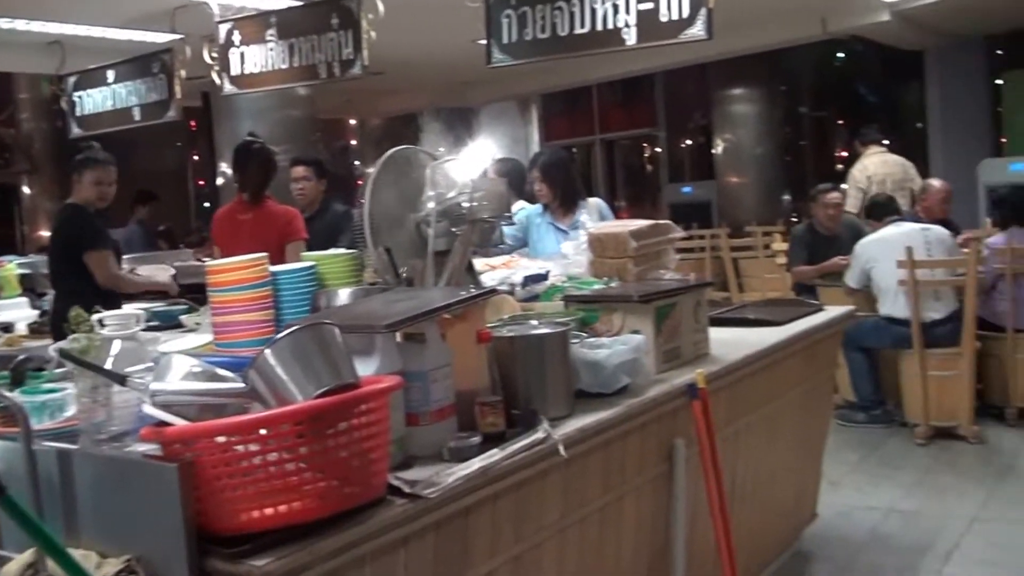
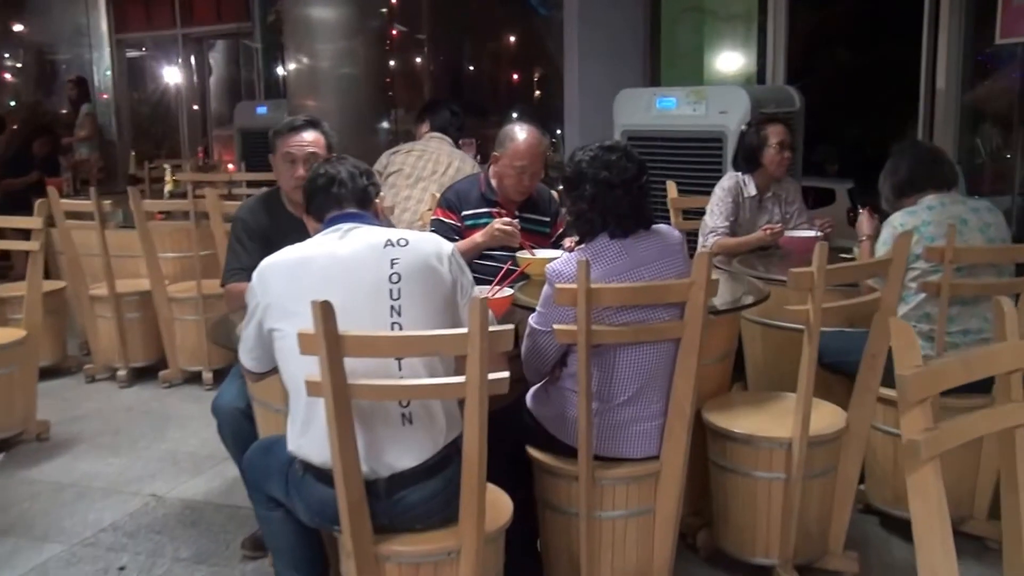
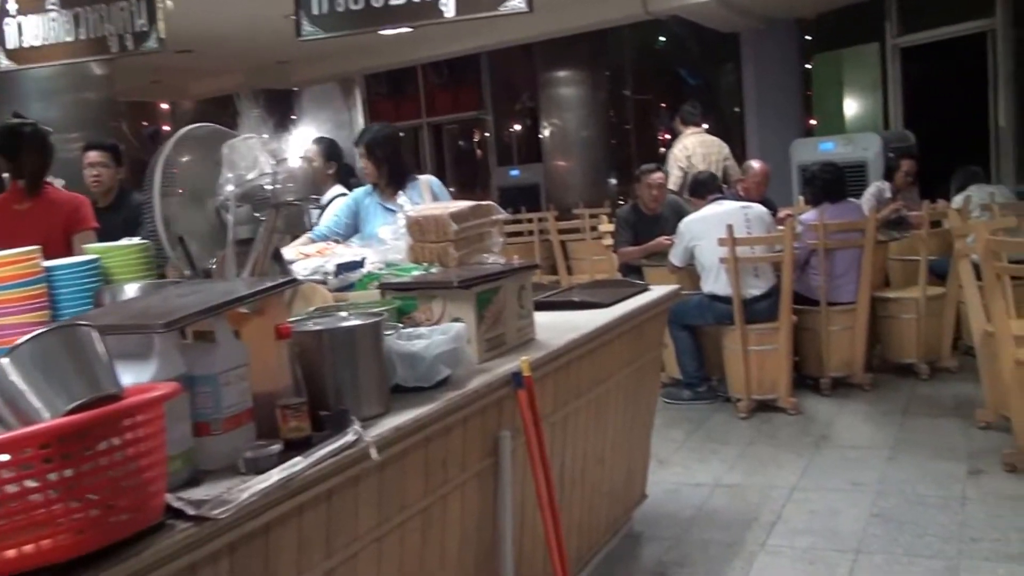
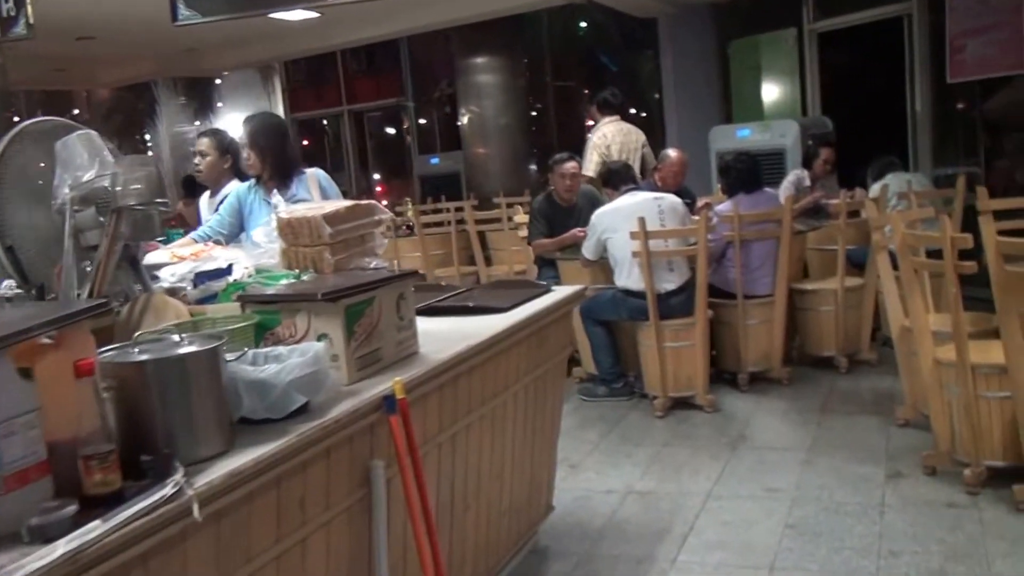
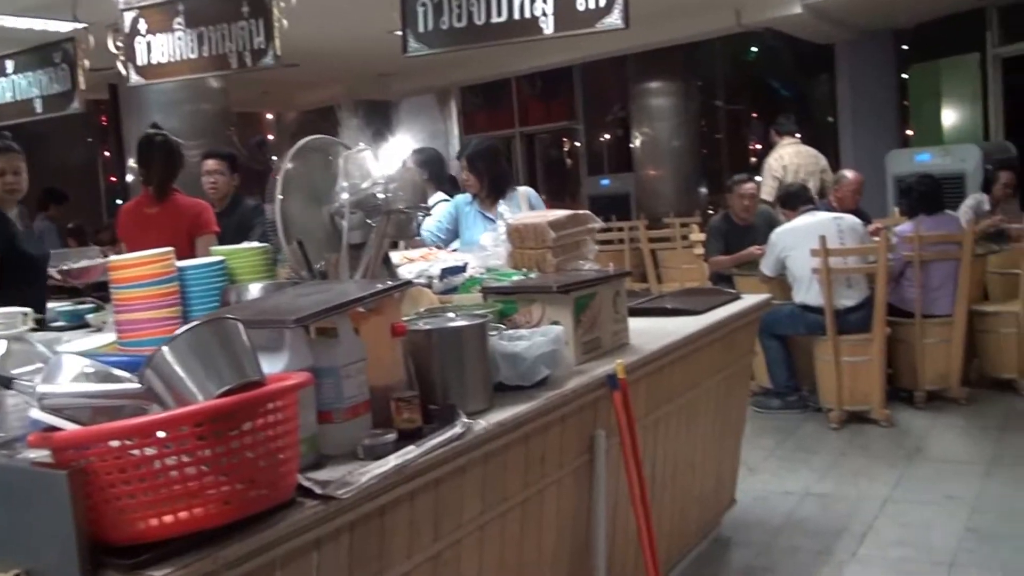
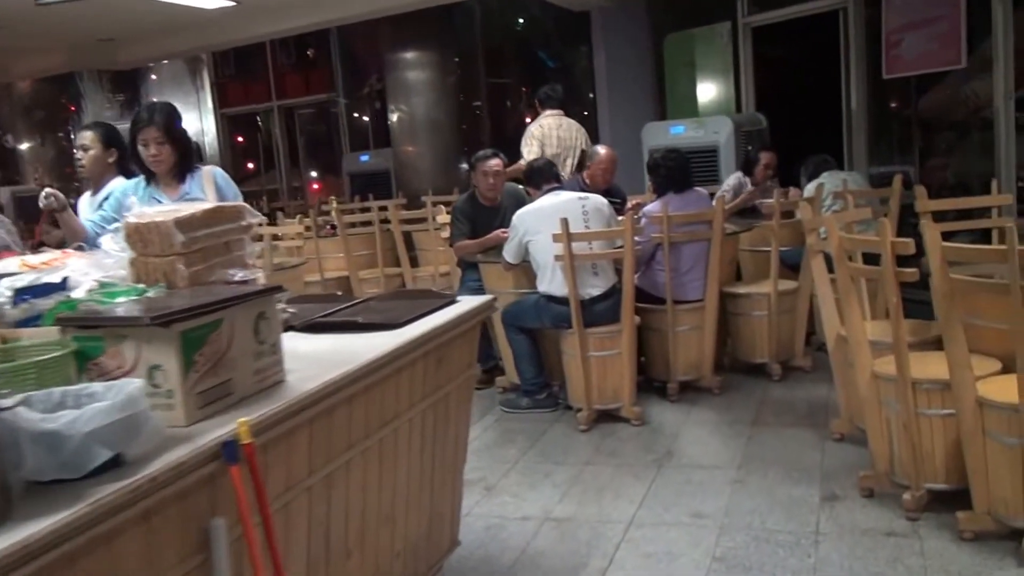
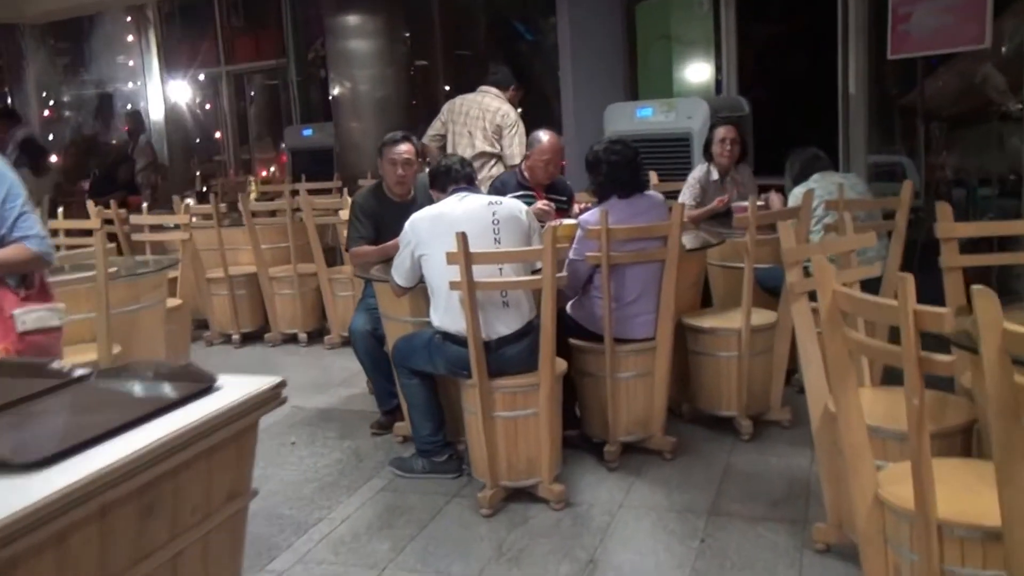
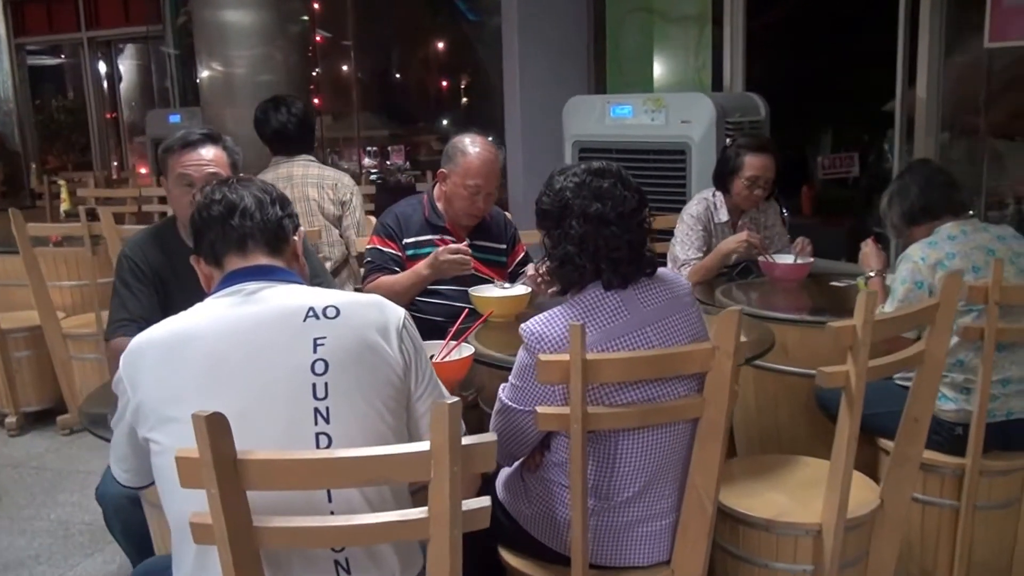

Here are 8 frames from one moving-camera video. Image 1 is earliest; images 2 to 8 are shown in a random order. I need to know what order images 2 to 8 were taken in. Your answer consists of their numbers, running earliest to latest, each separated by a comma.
5, 3, 4, 6, 7, 2, 8
